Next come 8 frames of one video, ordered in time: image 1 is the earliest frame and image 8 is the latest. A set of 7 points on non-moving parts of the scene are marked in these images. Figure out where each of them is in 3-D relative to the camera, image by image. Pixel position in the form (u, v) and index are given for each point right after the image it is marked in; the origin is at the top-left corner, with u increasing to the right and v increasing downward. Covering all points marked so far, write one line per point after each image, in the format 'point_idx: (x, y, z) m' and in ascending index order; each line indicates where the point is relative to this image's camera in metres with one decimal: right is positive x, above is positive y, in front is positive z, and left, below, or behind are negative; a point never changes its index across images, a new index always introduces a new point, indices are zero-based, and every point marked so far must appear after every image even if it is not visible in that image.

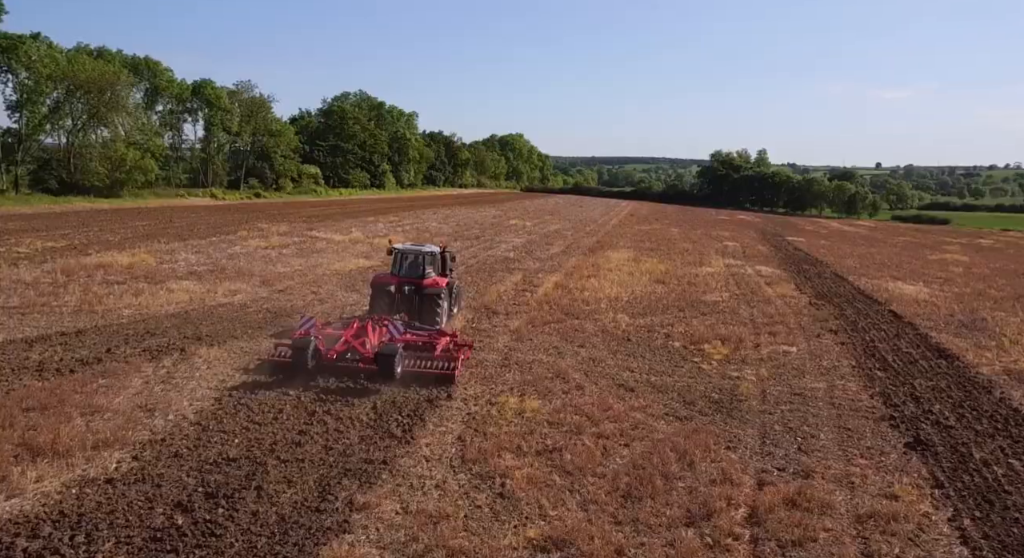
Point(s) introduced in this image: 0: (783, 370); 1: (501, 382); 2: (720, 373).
0: (+4.0, -1.4, +10.6) m
1: (-0.1, -1.3, +8.8) m
2: (+3.0, -1.3, +10.1) m
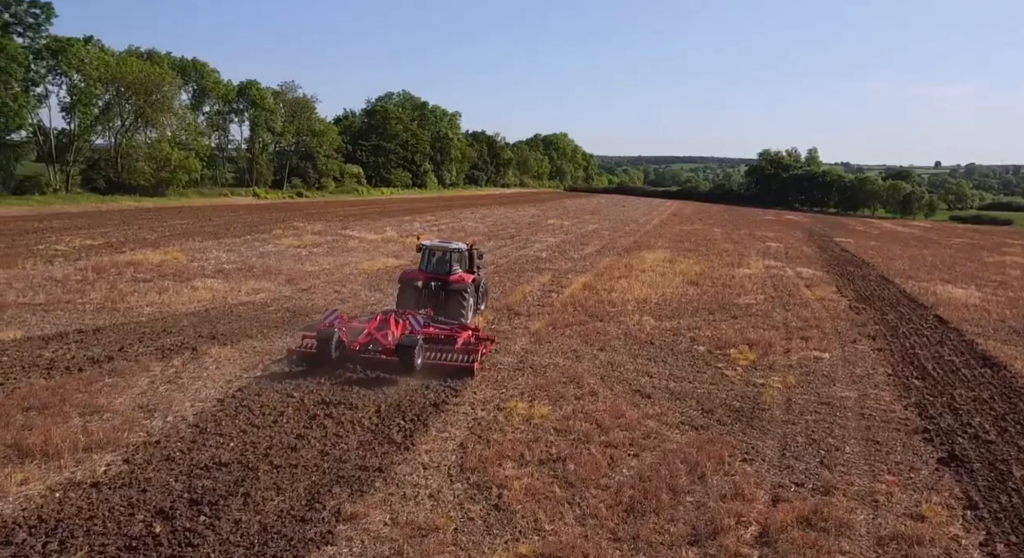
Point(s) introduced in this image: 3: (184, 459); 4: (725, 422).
0: (+4.3, -1.4, +10.1) m
1: (0.0, -1.3, +8.6) m
2: (+3.2, -1.4, +9.7) m
3: (-2.6, -1.4, +5.5) m
4: (+2.4, -1.6, +7.9) m
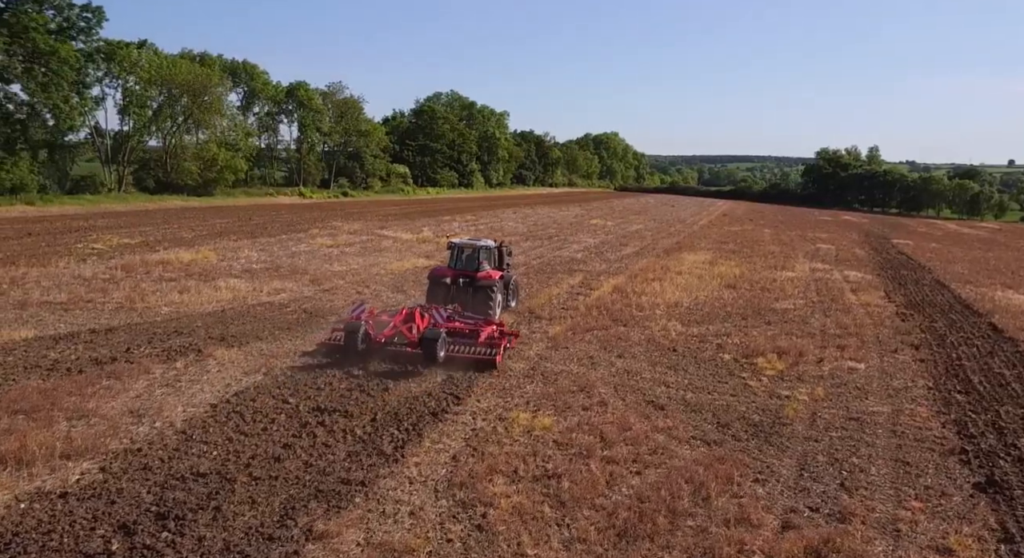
0: (+4.4, -1.5, +9.6) m
1: (+0.1, -1.3, +8.2) m
2: (+3.3, -1.5, +9.2) m
3: (-2.7, -1.4, +5.4) m
4: (+2.4, -1.7, +7.5) m
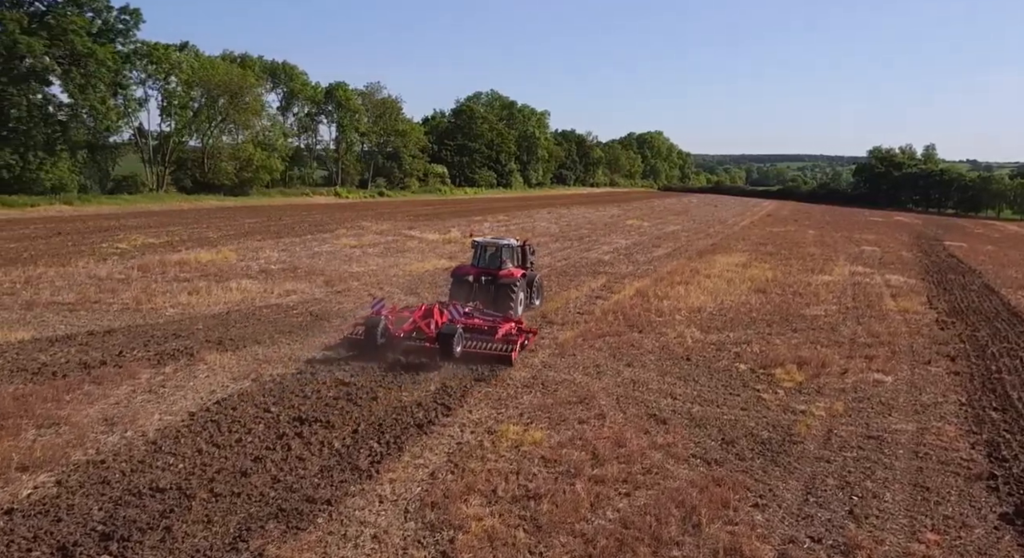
0: (+4.5, -1.6, +9.0) m
1: (0.0, -1.4, +7.9) m
2: (+3.3, -1.5, +8.7) m
3: (-2.9, -1.5, +5.2) m
4: (+2.3, -1.8, +7.0) m
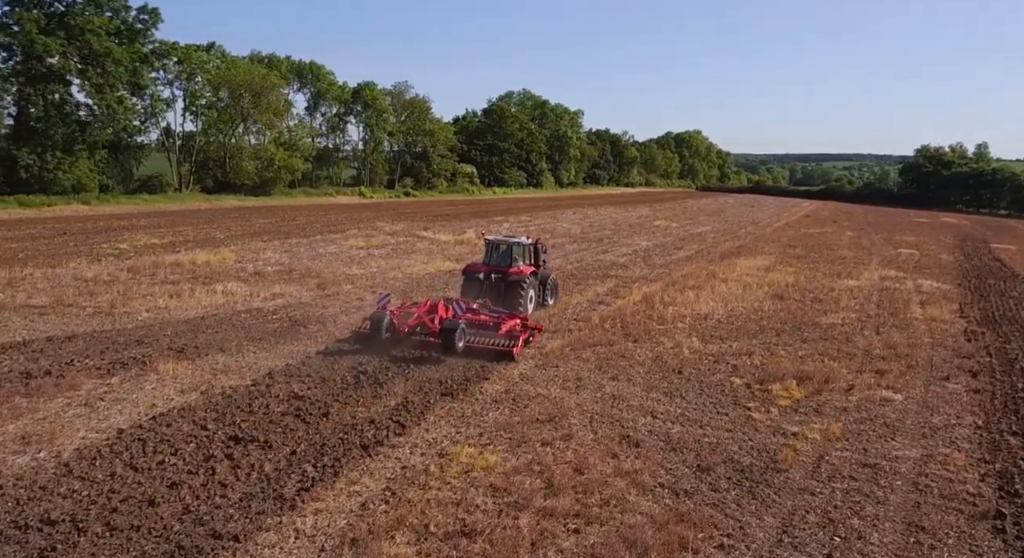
0: (+4.1, -1.7, +8.2) m
1: (-0.4, -1.5, +7.4) m
2: (+2.9, -1.7, +8.0) m
3: (-3.4, -1.6, +4.8) m
4: (+1.9, -1.9, +6.4) m
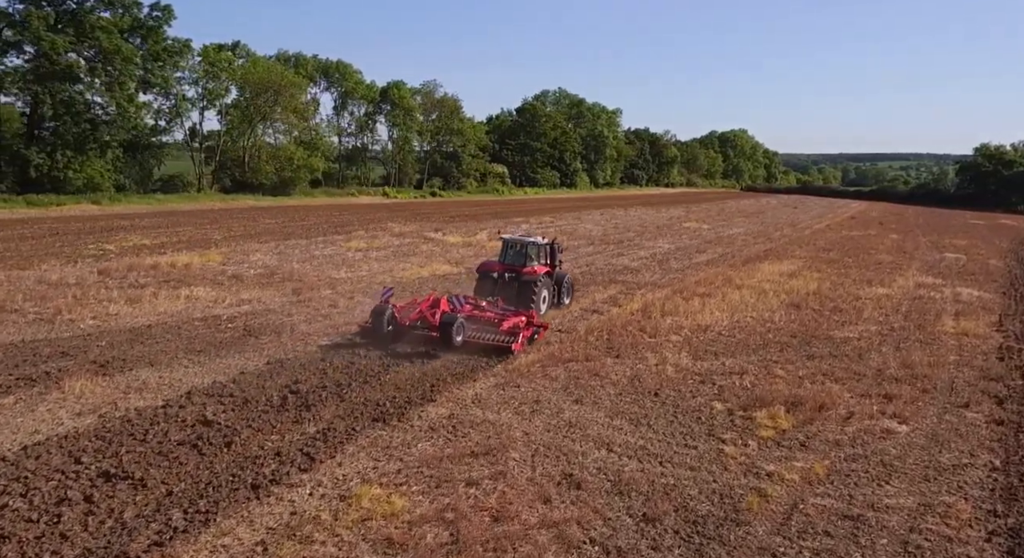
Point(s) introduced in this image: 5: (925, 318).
0: (+3.5, -1.9, +7.1) m
1: (-1.0, -1.6, +6.5) m
2: (+2.3, -1.8, +7.0) m
3: (-4.2, -1.7, +4.1) m
4: (+1.1, -2.0, +5.4) m
5: (+9.6, -1.0, +16.8) m
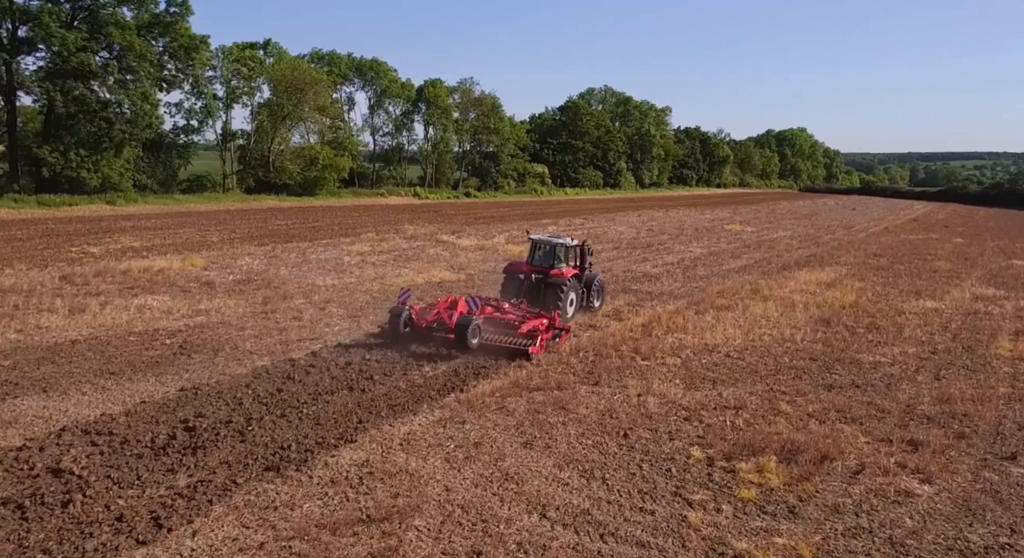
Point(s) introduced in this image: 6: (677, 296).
0: (+2.8, -2.1, +5.6) m
1: (-1.8, -1.8, +5.3) m
2: (+1.6, -2.0, +5.5) m
3: (-5.1, -1.8, +3.1) m
4: (+0.3, -2.2, +4.0) m
5: (+9.6, -1.3, +14.9) m
6: (+3.9, -0.4, +17.2) m
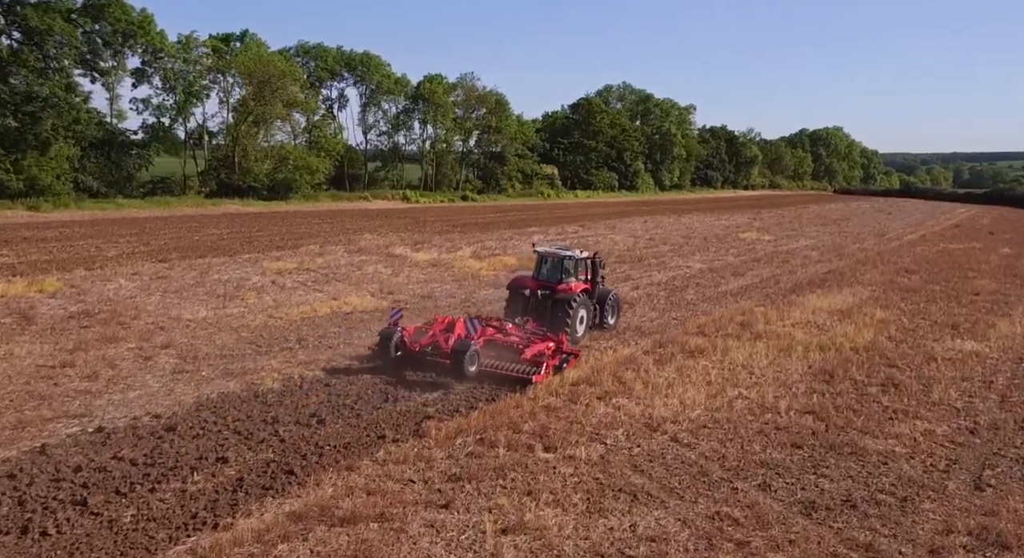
0: (+0.9, -2.7, +2.4) m
1: (-3.6, -2.4, +2.2) m
2: (-0.2, -2.6, +2.3) m
3: (-7.0, -2.3, +0.1) m
4: (-1.6, -2.8, +0.9) m
5: (+8.1, -2.0, +11.4) m
6: (+2.5, -1.1, +13.9) m
